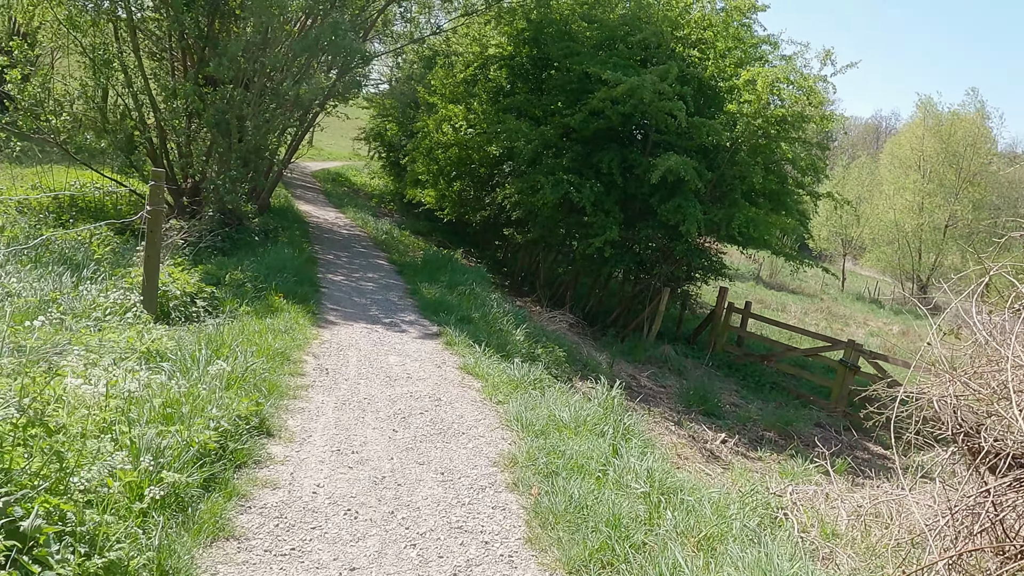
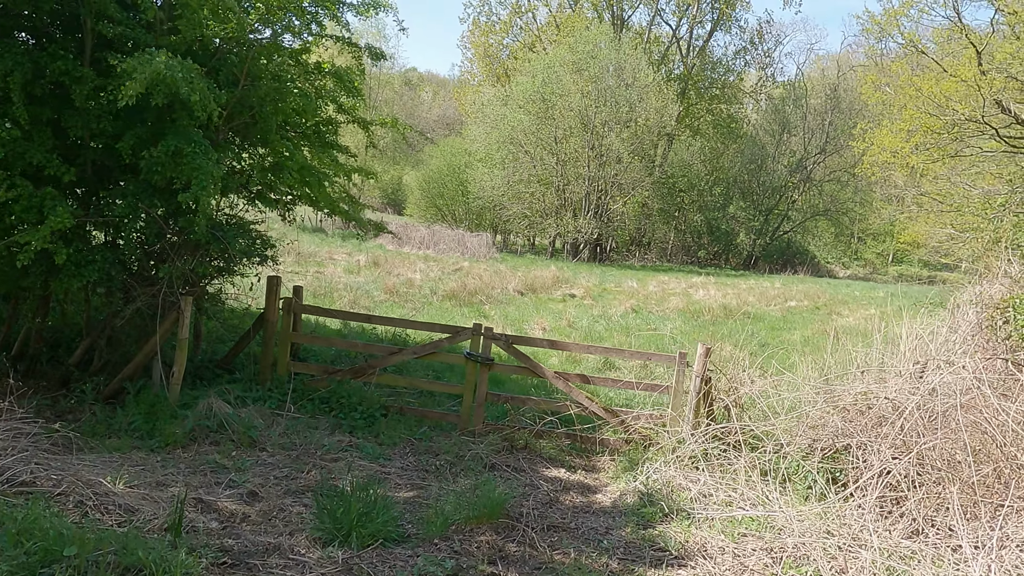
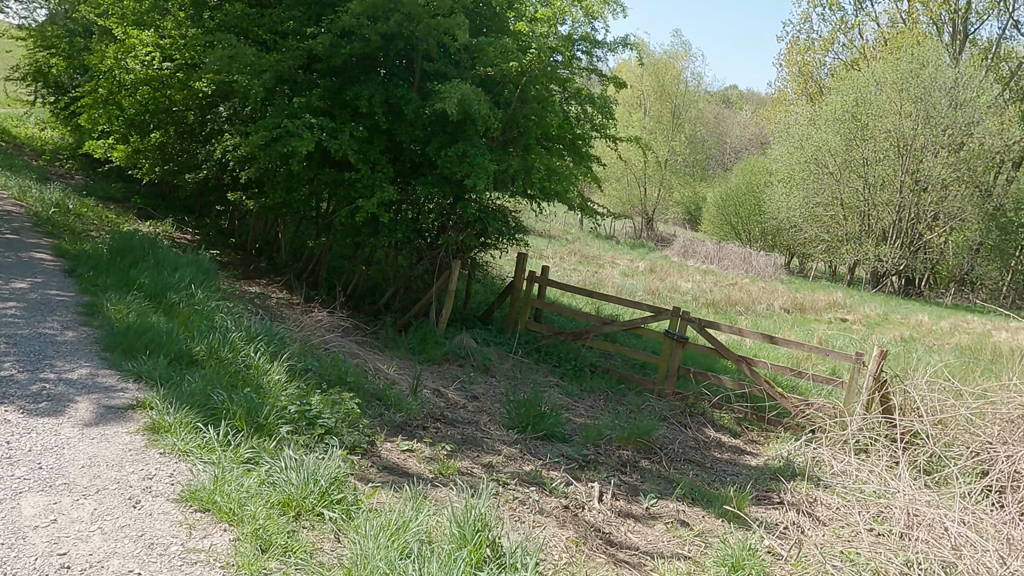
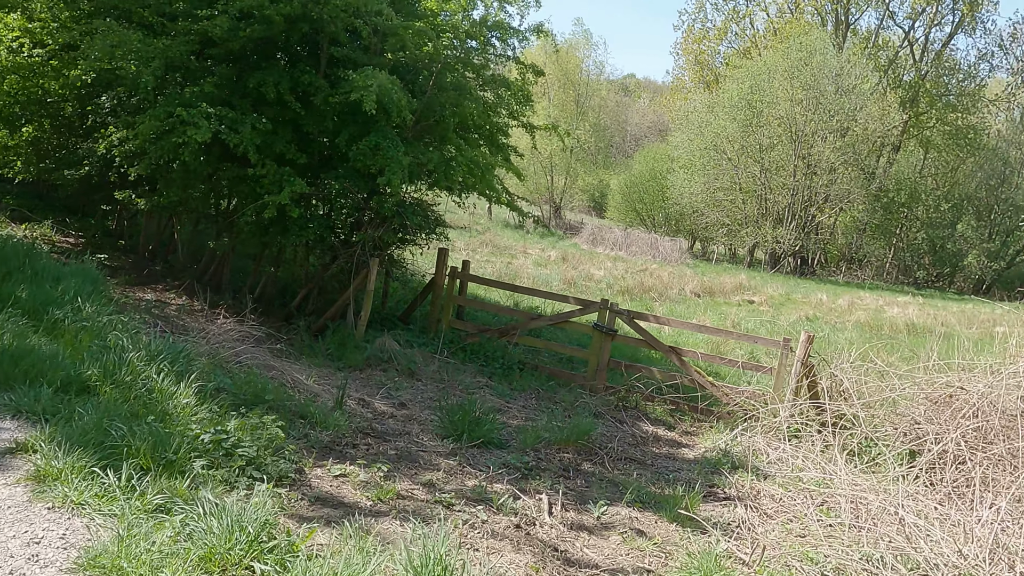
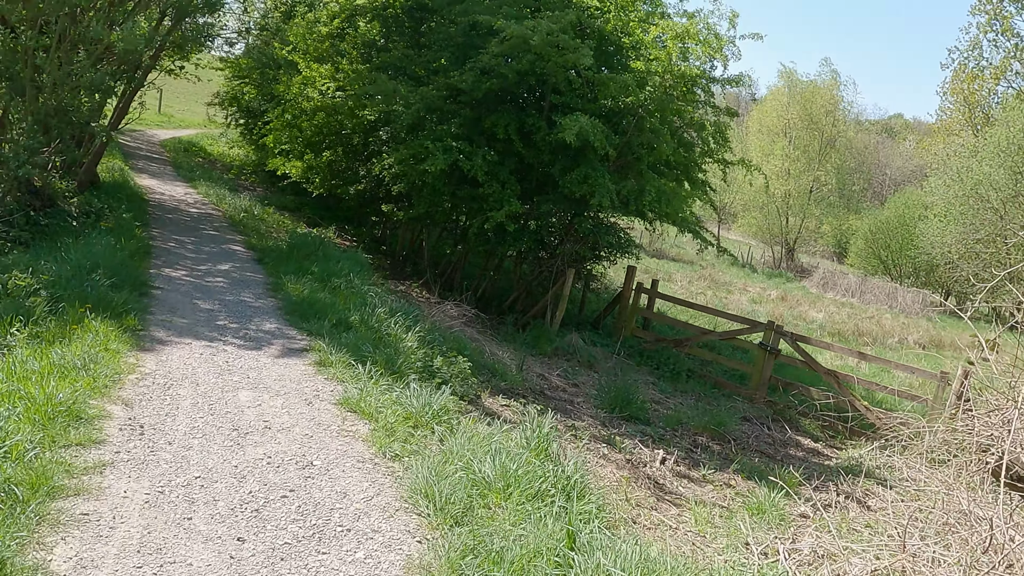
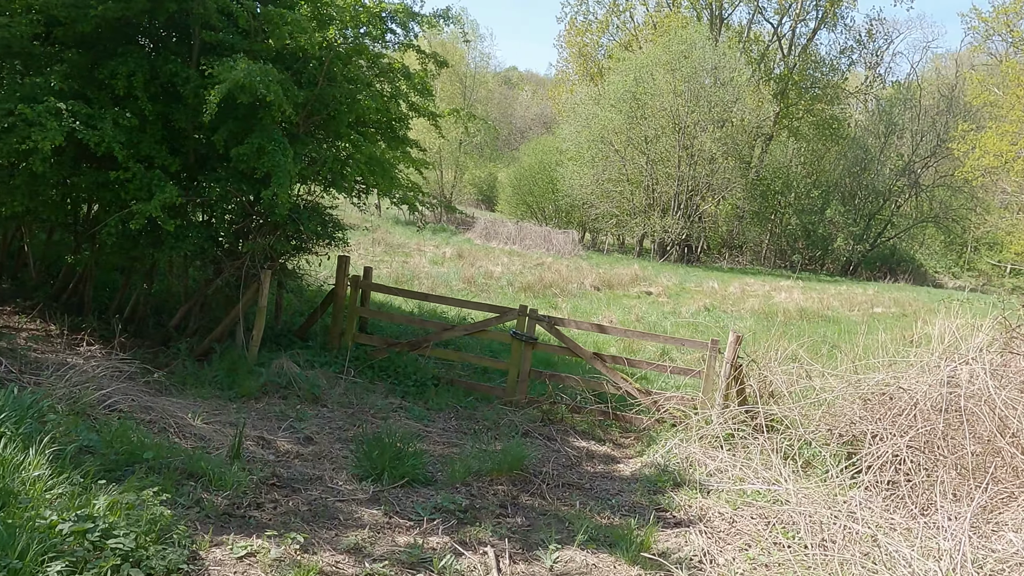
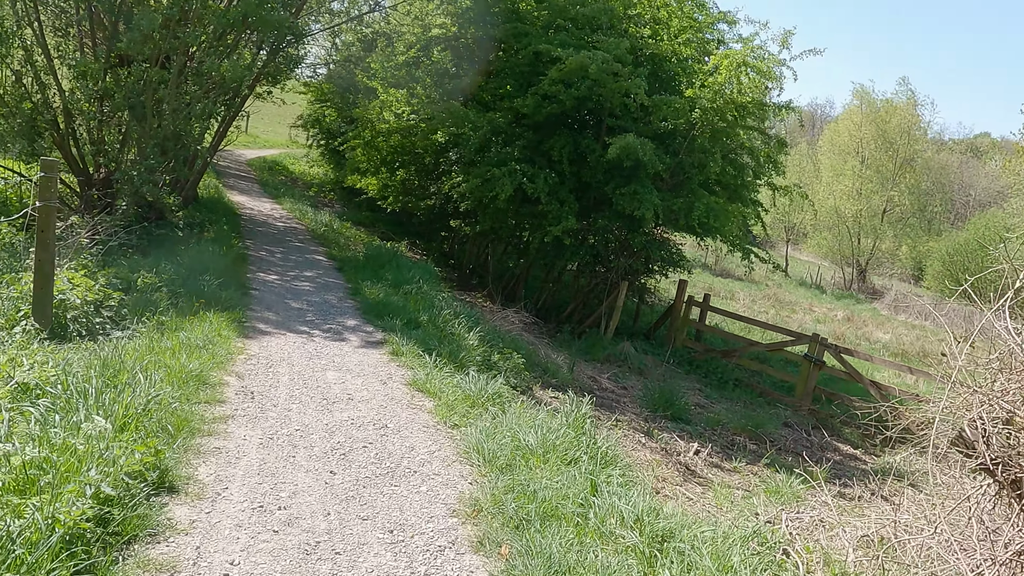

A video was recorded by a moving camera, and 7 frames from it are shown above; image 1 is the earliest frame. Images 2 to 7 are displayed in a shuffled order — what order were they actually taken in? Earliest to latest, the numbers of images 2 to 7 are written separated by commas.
7, 5, 3, 4, 6, 2
